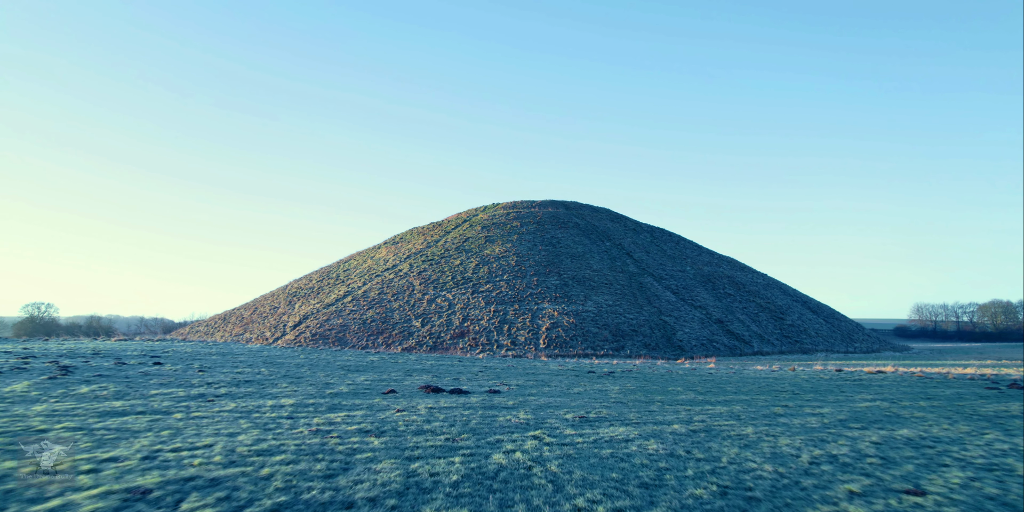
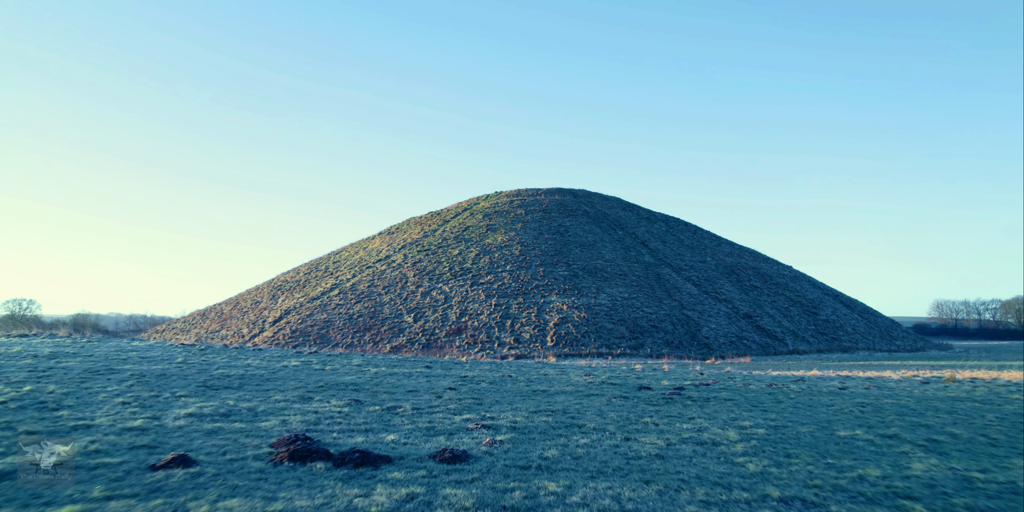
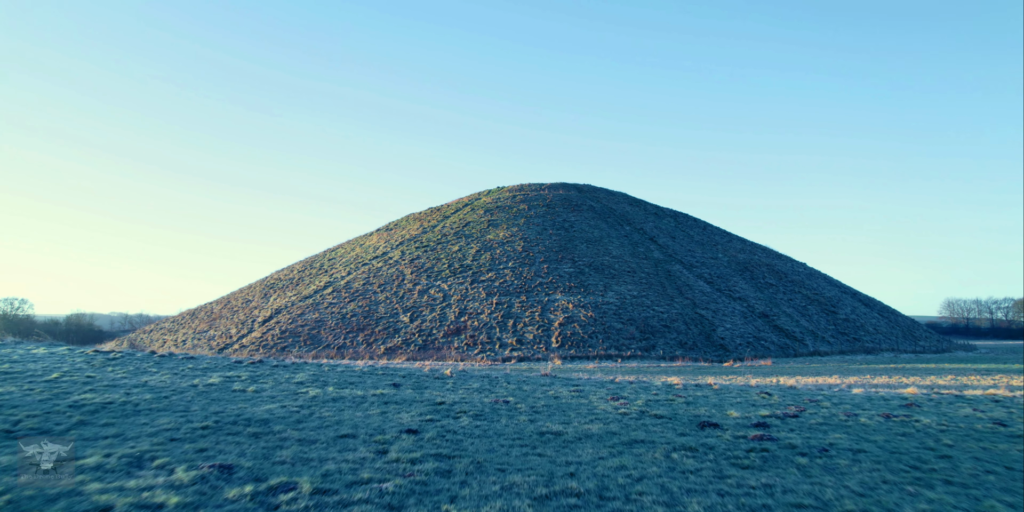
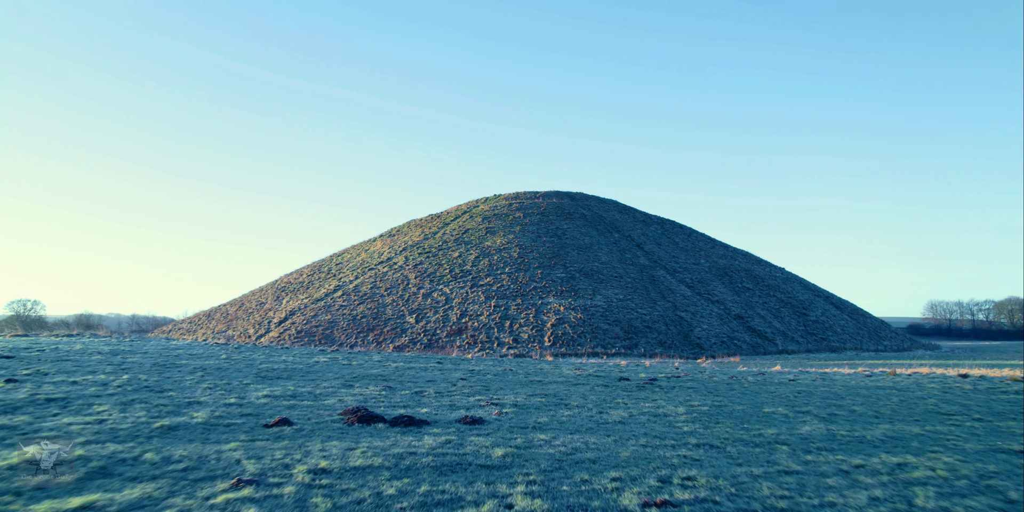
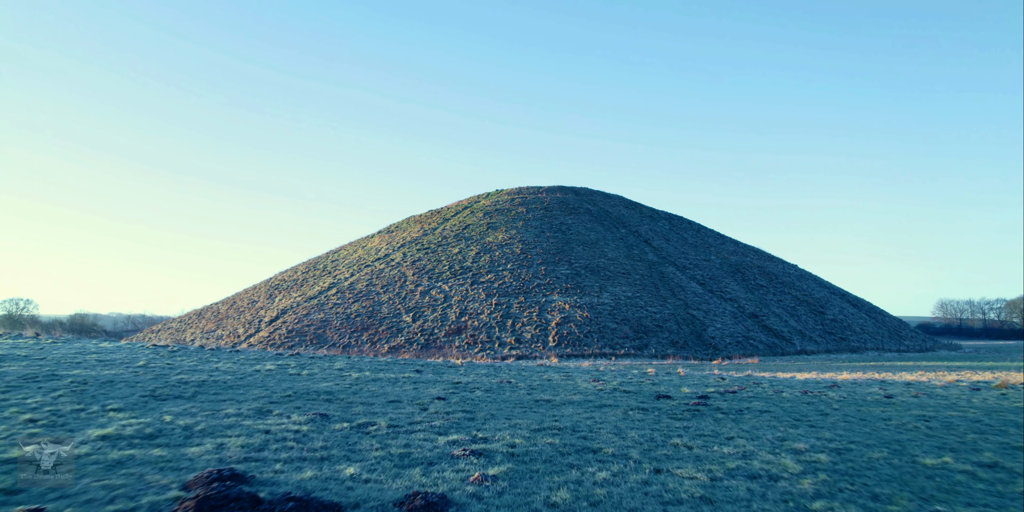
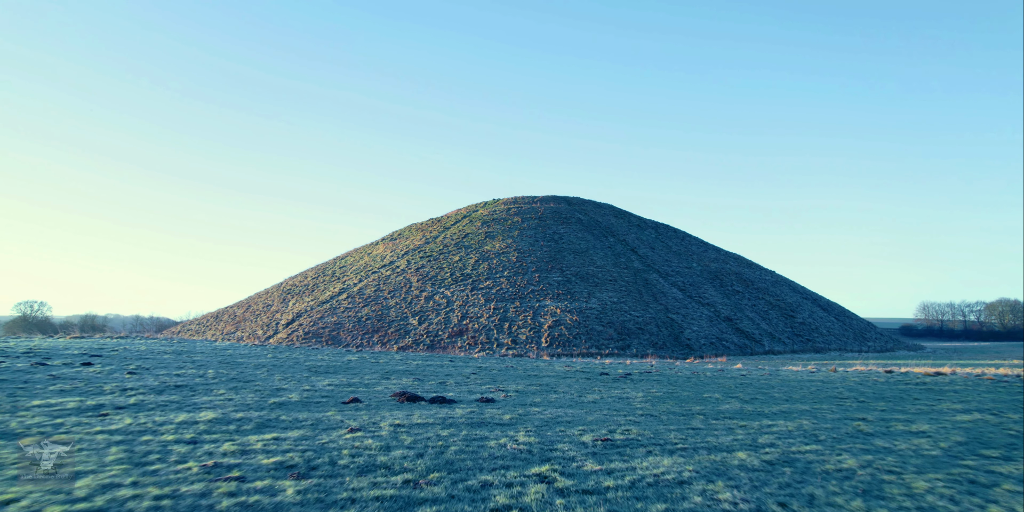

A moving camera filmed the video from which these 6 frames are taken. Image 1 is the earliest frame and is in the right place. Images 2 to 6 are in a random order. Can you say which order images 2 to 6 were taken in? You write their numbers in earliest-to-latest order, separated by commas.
6, 4, 2, 5, 3
